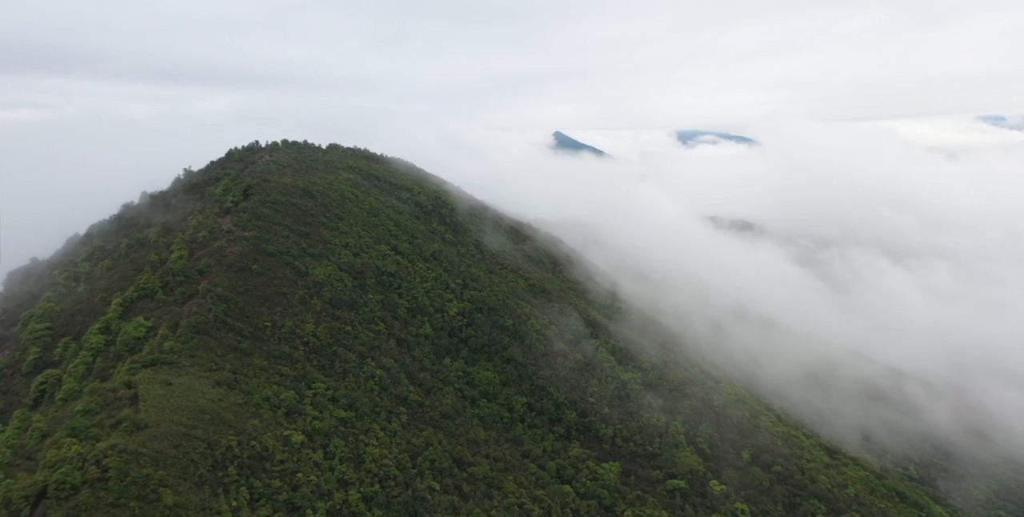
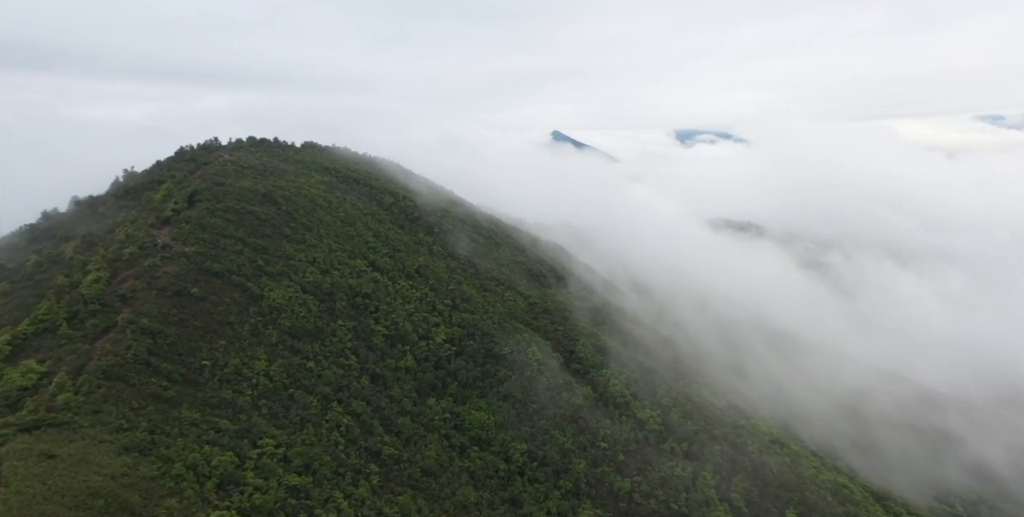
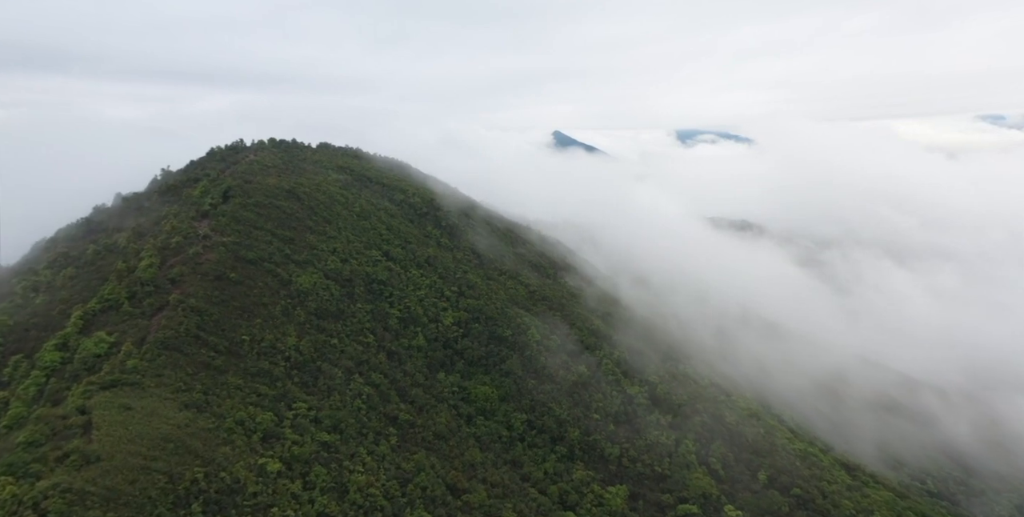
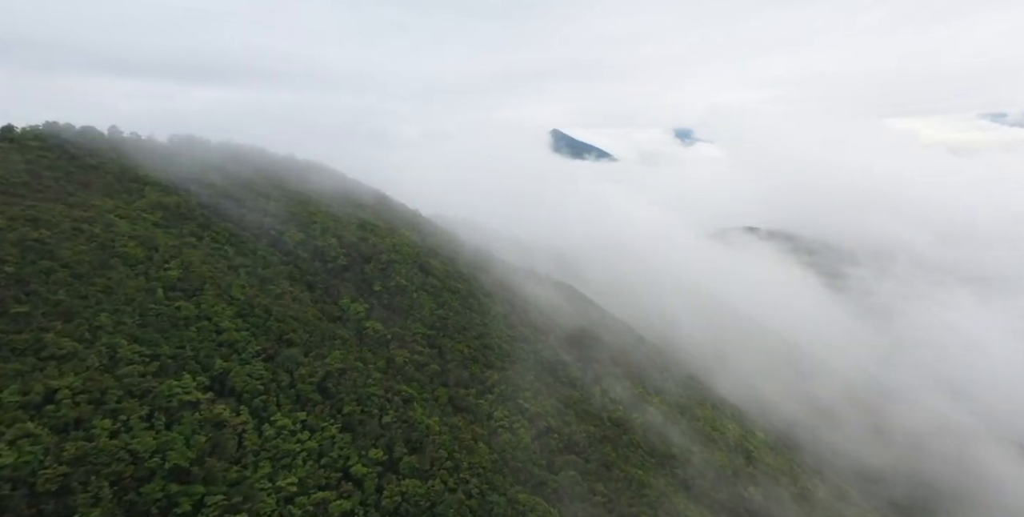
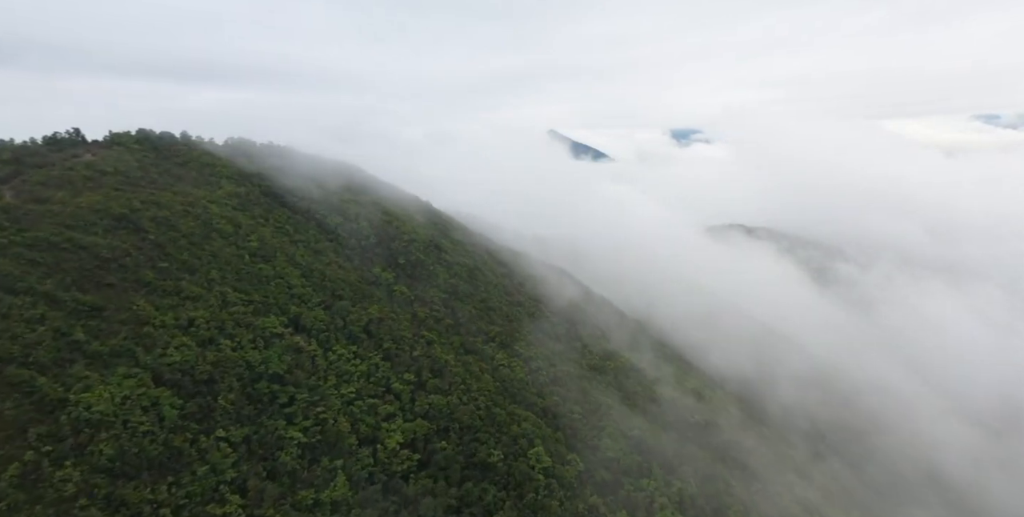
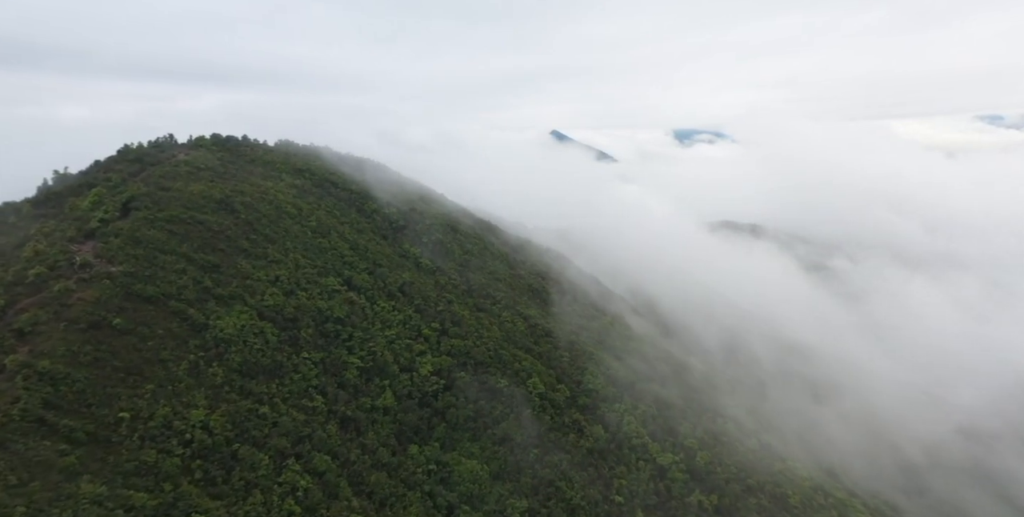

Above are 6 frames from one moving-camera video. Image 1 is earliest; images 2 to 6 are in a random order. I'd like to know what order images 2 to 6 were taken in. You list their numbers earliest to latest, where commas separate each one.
3, 2, 6, 5, 4
